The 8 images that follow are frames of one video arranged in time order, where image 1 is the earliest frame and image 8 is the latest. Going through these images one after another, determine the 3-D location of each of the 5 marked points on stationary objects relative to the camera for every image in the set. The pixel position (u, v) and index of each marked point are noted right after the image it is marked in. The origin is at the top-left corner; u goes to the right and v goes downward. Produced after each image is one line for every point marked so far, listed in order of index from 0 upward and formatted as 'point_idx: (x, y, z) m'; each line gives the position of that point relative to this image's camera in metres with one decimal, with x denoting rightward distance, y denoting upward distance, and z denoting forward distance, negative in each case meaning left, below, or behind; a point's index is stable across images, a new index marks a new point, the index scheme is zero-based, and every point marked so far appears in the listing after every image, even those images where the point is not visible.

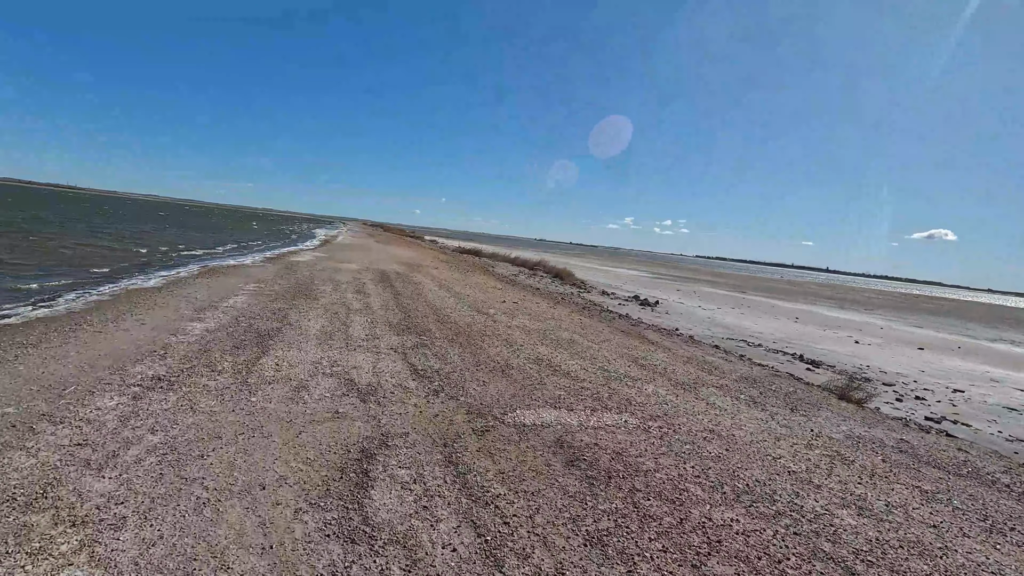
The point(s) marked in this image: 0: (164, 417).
0: (-2.8, -1.0, +4.3) m
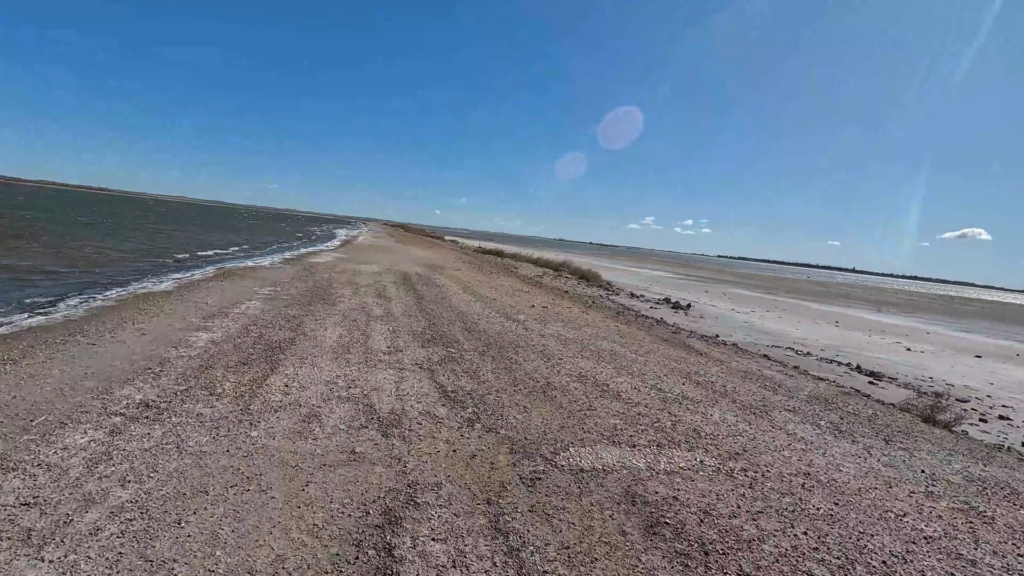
0: (-2.4, -1.1, +3.5) m
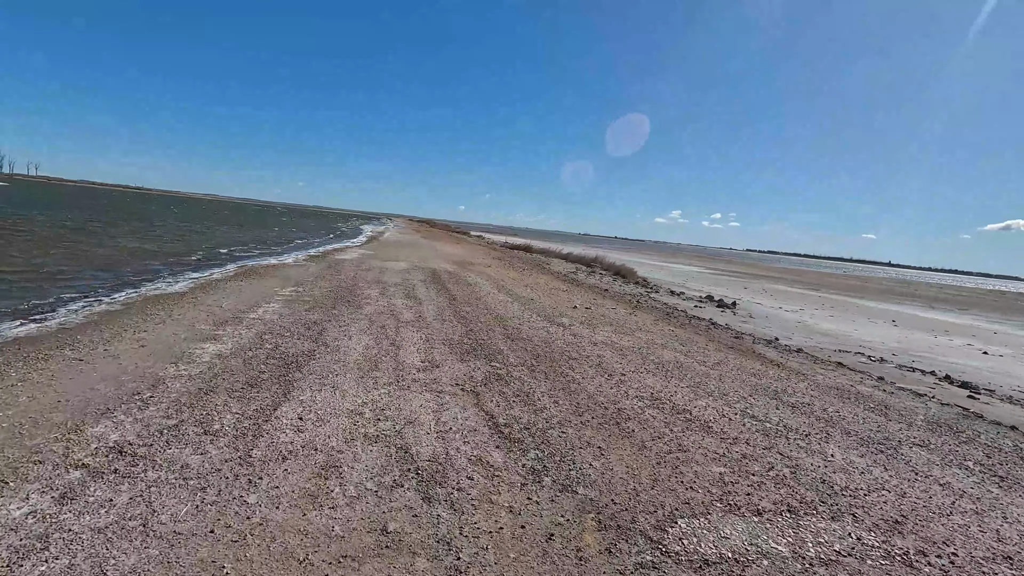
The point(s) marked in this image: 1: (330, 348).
0: (-1.9, -1.2, +2.5) m
1: (-2.2, -0.7, +6.5) m
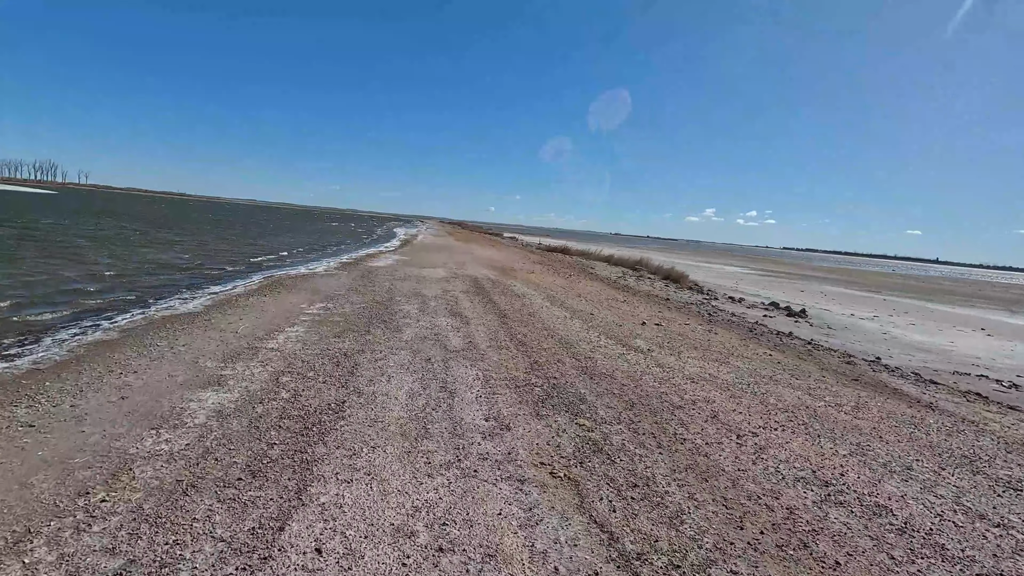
0: (-1.3, -1.5, +0.9) m
1: (-1.4, -1.0, +5.0) m
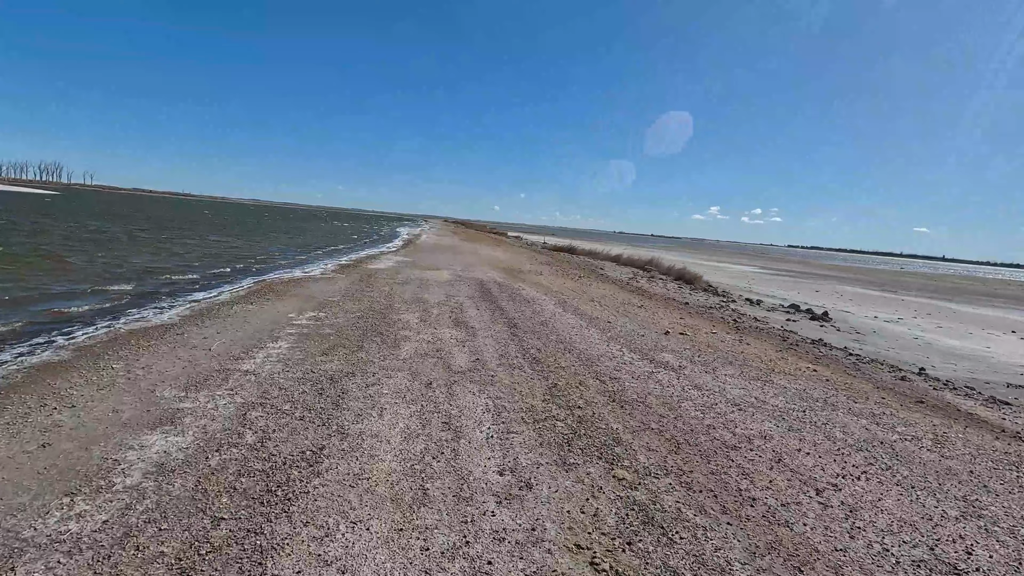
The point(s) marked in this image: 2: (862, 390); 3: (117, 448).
0: (-1.2, -1.6, -0.1) m
1: (-1.2, -1.2, +4.0) m
2: (+4.6, -1.3, +7.1) m
3: (-2.8, -1.1, +3.8) m
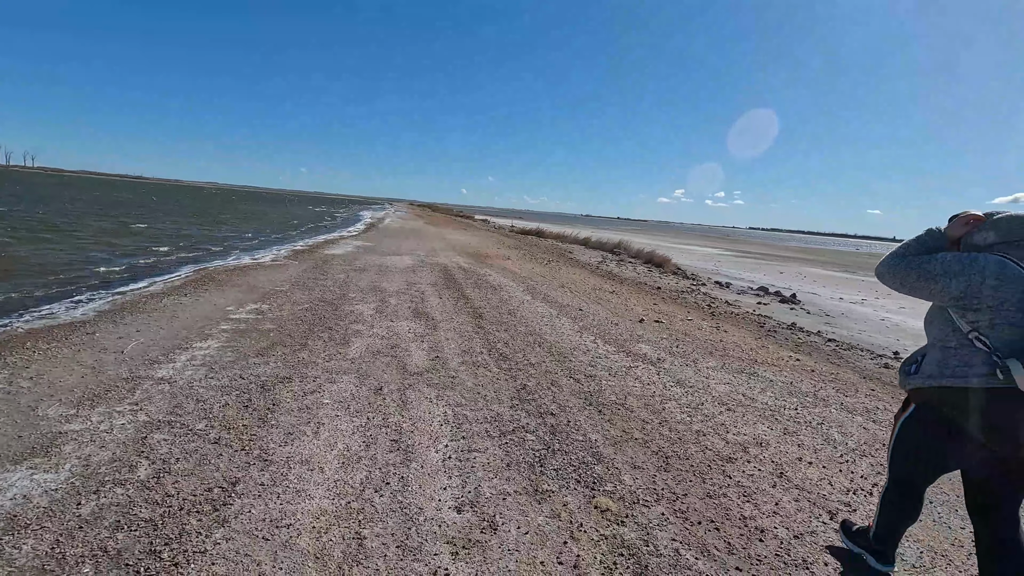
0: (-1.2, -1.7, -0.8) m
1: (-1.5, -1.1, +3.3) m
2: (+4.2, -1.1, +6.7) m
3: (-3.0, -1.1, +2.9) m
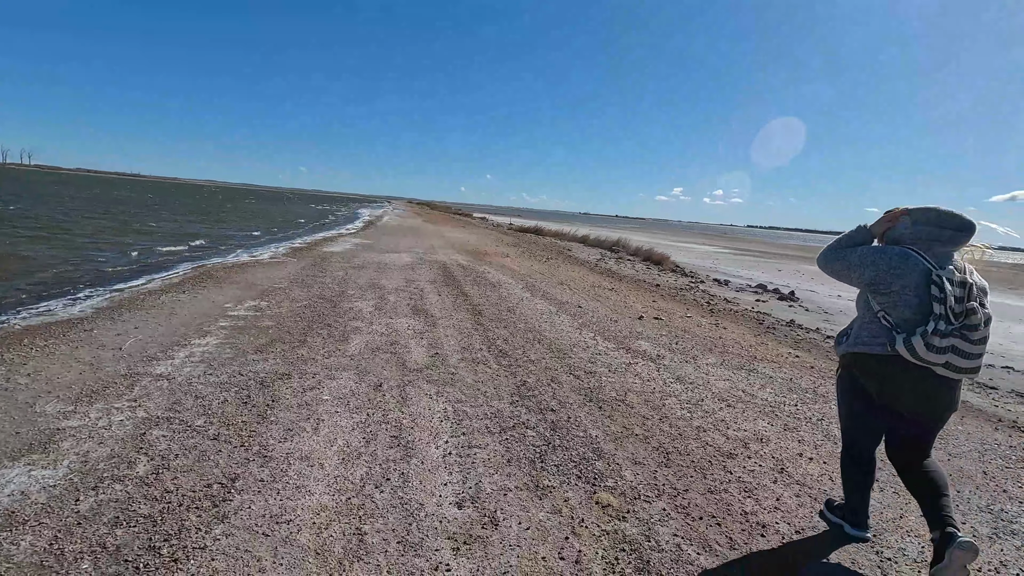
0: (-1.2, -1.7, -0.8) m
1: (-1.5, -1.1, +3.2) m
2: (+4.2, -1.1, +6.7) m
3: (-3.0, -1.1, +2.9) m
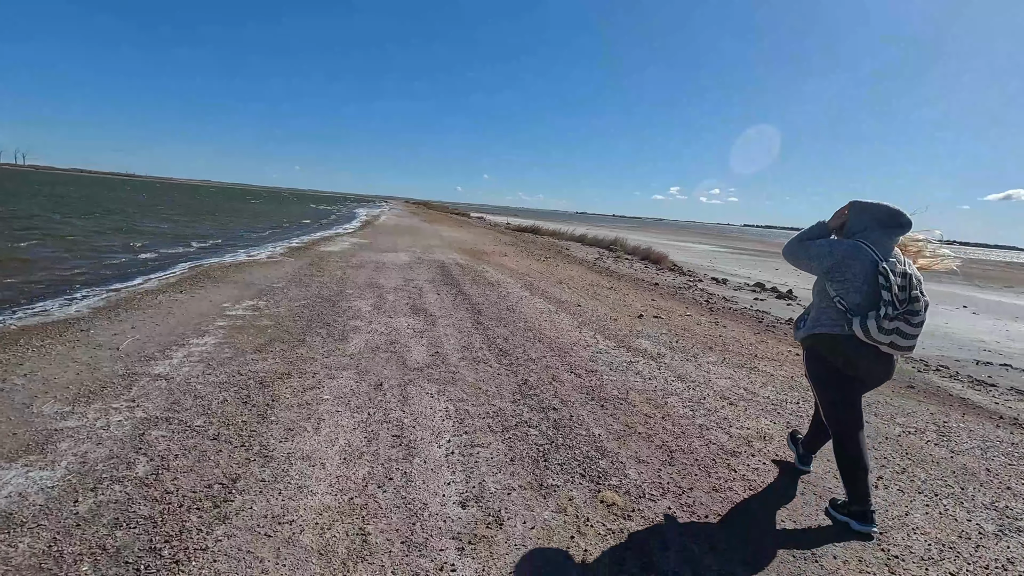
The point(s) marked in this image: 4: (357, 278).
0: (-1.2, -1.7, -0.8) m
1: (-1.4, -1.1, +3.2) m
2: (+4.2, -1.1, +6.7) m
3: (-3.0, -1.1, +2.9) m
4: (-3.2, +0.2, +11.0) m
